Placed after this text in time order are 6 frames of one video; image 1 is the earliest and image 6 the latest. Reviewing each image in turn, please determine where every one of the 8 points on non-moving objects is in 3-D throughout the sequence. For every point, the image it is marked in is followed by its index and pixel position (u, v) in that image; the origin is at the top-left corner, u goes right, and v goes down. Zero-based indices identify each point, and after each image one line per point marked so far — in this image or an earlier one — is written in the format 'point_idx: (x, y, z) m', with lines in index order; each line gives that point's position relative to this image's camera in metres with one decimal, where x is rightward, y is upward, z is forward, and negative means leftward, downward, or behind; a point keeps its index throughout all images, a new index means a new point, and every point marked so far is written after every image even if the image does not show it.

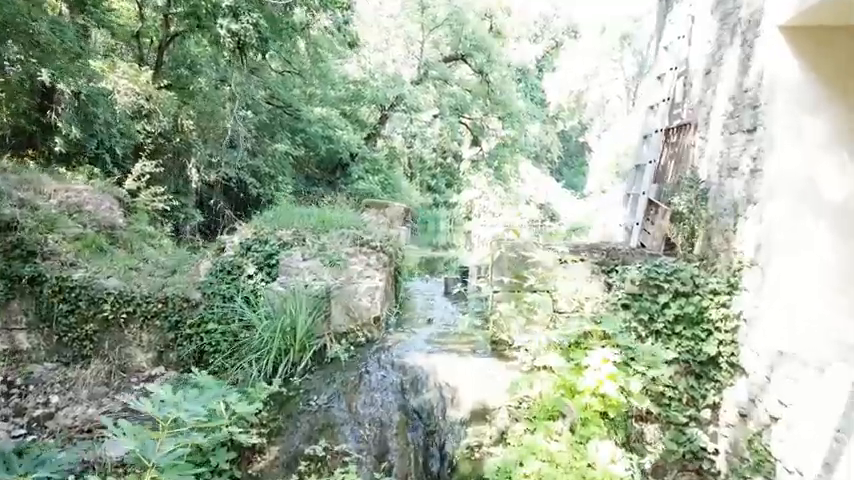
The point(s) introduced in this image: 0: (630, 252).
0: (+1.4, -0.1, +4.7) m
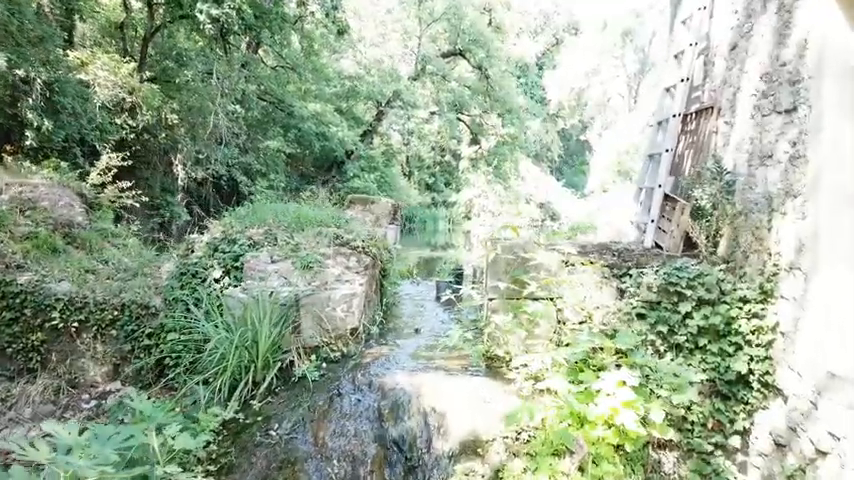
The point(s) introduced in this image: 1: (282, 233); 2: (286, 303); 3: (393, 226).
0: (+1.4, -0.1, +4.1) m
1: (-1.0, +0.1, +4.8) m
2: (-0.8, -0.4, +3.7) m
3: (-0.3, +0.1, +6.1) m
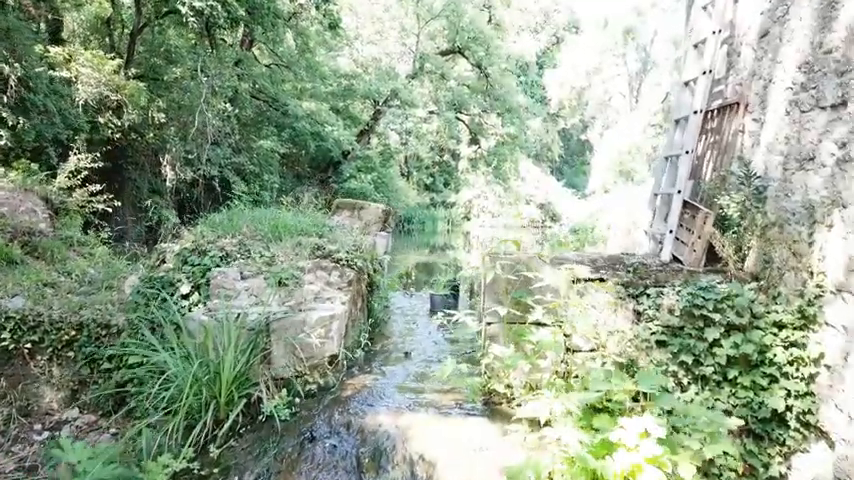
0: (+1.3, -0.2, +3.7) m
1: (-1.1, 0.0, +4.4) m
2: (-0.8, -0.4, +3.2) m
3: (-0.4, 0.0, +5.6) m
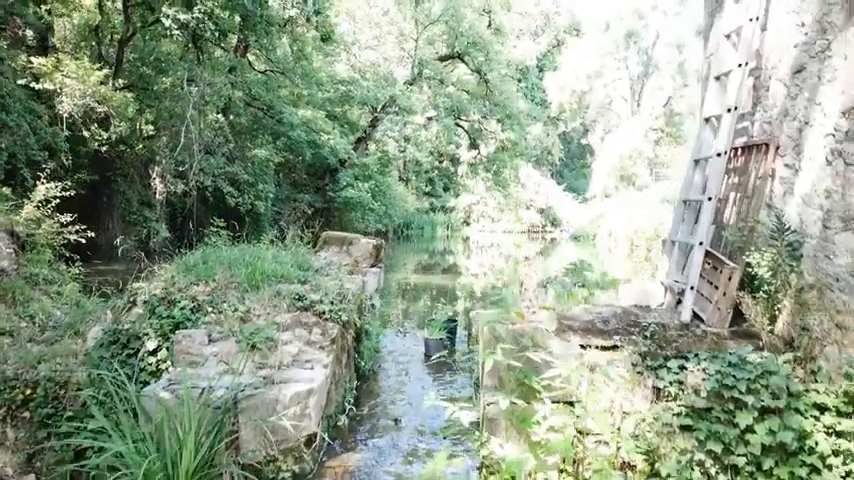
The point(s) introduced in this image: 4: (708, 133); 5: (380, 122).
0: (+1.3, -0.4, +3.3) m
1: (-1.1, -0.3, +4.0) m
2: (-0.9, -0.7, +2.8) m
3: (-0.4, -0.2, +5.2) m
4: (+1.6, +0.6, +3.7) m
5: (-1.0, +2.3, +13.5) m
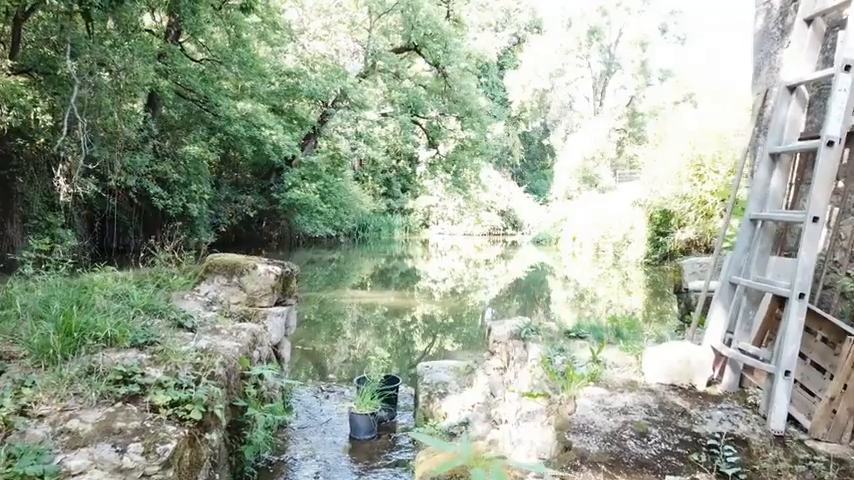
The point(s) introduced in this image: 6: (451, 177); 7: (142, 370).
0: (+1.0, -0.6, +1.8) m
1: (-1.5, -0.5, +2.4) m
2: (-1.1, -0.9, +1.3) m
3: (-0.8, -0.4, +3.7) m
4: (+1.3, +0.5, +2.3) m
5: (-1.8, +2.2, +11.9) m
6: (+0.5, +1.2, +13.8) m
7: (-1.0, -0.5, +2.4) m
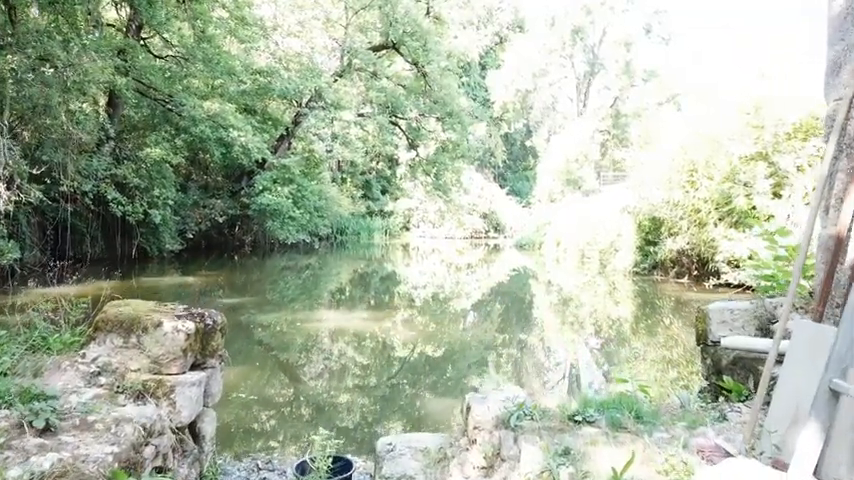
0: (+0.9, -0.8, +1.0) m
1: (-1.6, -0.7, +1.5) m
2: (-1.2, -1.1, +0.4) m
3: (-1.0, -0.6, +2.8) m
4: (+1.1, +0.3, +1.5) m
5: (-2.2, +2.0, +11.0) m
6: (+0.1, +1.1, +13.0) m
7: (-1.2, -0.7, +1.6) m
